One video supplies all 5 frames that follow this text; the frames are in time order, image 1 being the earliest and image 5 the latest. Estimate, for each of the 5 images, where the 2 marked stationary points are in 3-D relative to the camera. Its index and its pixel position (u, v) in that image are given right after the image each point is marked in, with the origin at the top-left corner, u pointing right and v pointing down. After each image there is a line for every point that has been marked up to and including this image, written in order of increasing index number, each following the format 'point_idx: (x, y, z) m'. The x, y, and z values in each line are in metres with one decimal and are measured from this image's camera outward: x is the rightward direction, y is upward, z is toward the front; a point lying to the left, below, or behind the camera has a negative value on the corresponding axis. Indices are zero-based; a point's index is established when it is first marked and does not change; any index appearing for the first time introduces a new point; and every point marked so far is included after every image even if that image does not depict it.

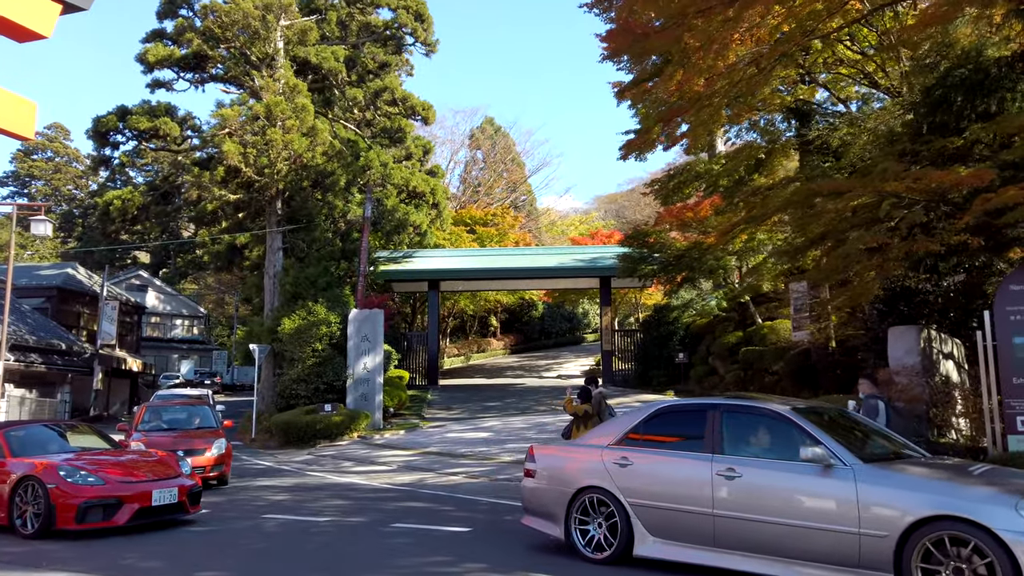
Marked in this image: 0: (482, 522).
0: (-0.3, -2.4, +7.6) m
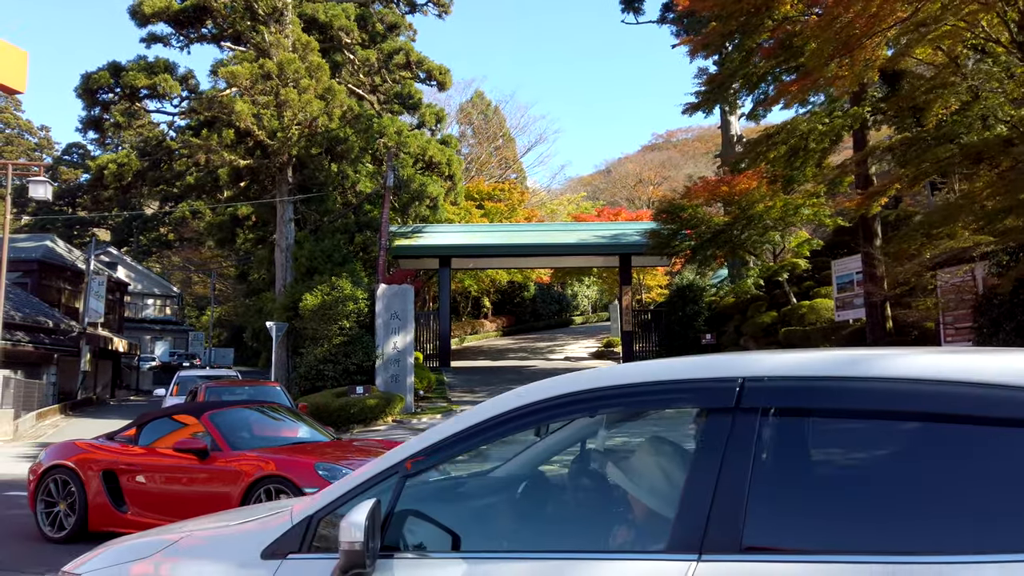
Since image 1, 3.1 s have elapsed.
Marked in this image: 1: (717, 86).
0: (+1.4, -2.0, +6.5) m
1: (+4.2, +4.1, +15.4) m
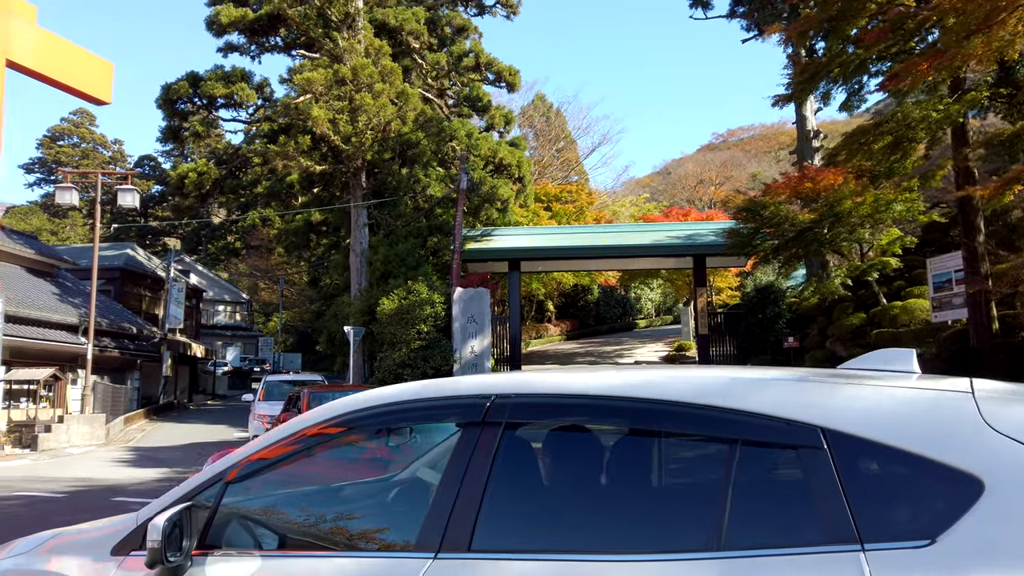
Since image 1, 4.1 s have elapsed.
0: (+2.5, -2.0, +5.9) m
1: (+5.8, +4.1, +14.7) m
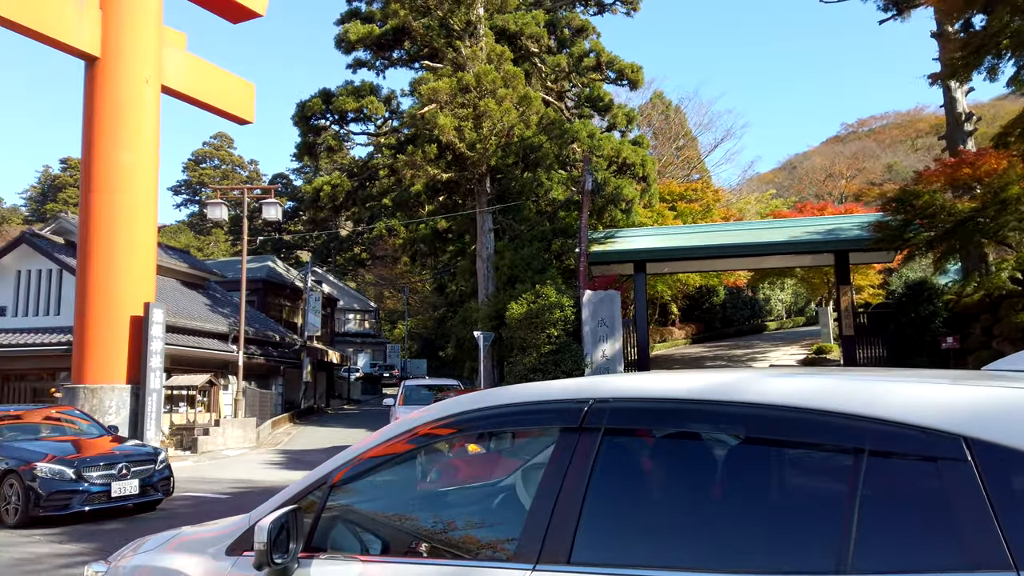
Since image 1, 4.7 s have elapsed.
0: (+3.7, -1.9, +5.1) m
1: (+8.2, +4.2, +13.3) m
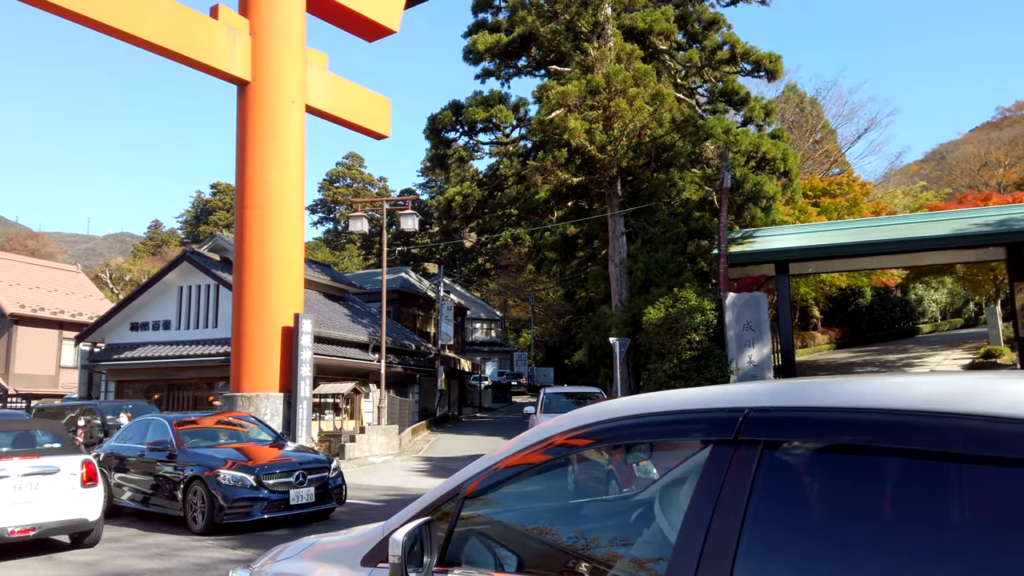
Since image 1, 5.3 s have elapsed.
0: (+4.8, -1.8, +4.1) m
1: (+10.5, +4.4, +11.5) m
